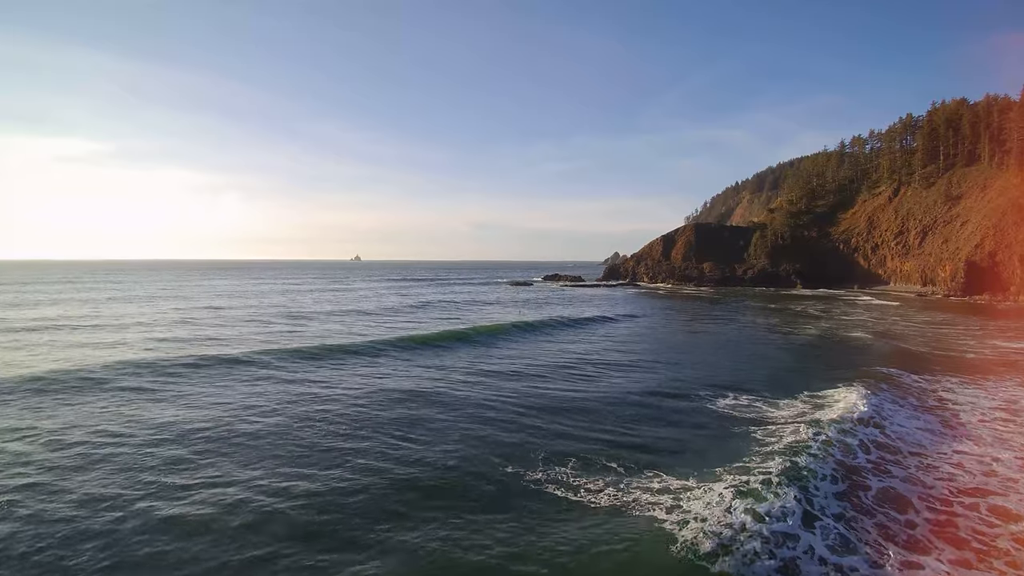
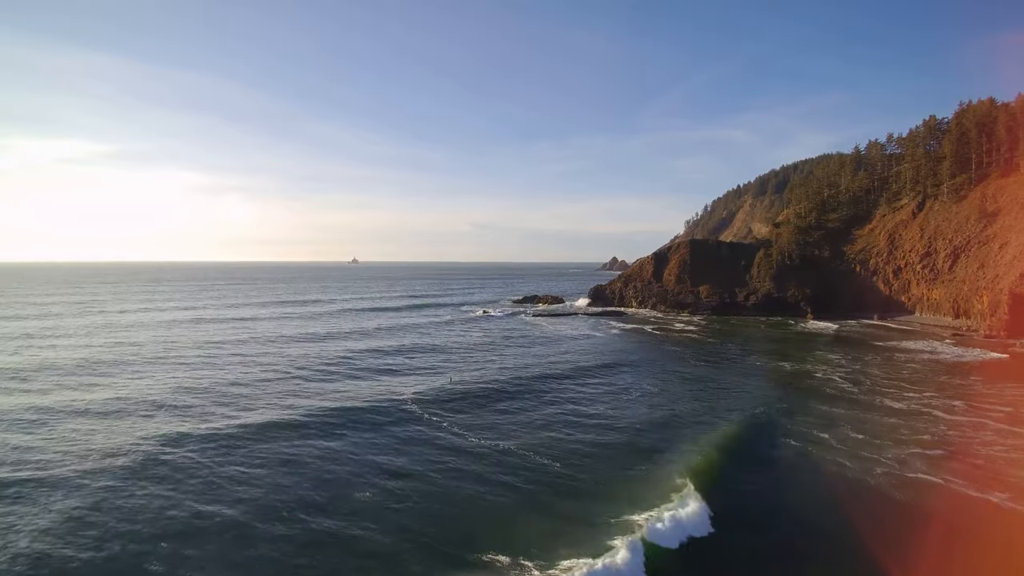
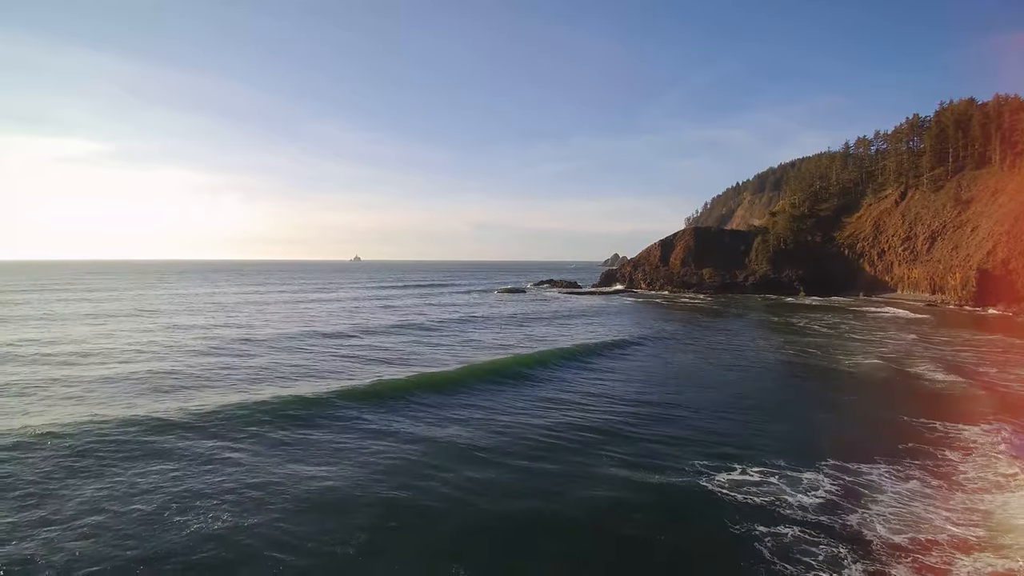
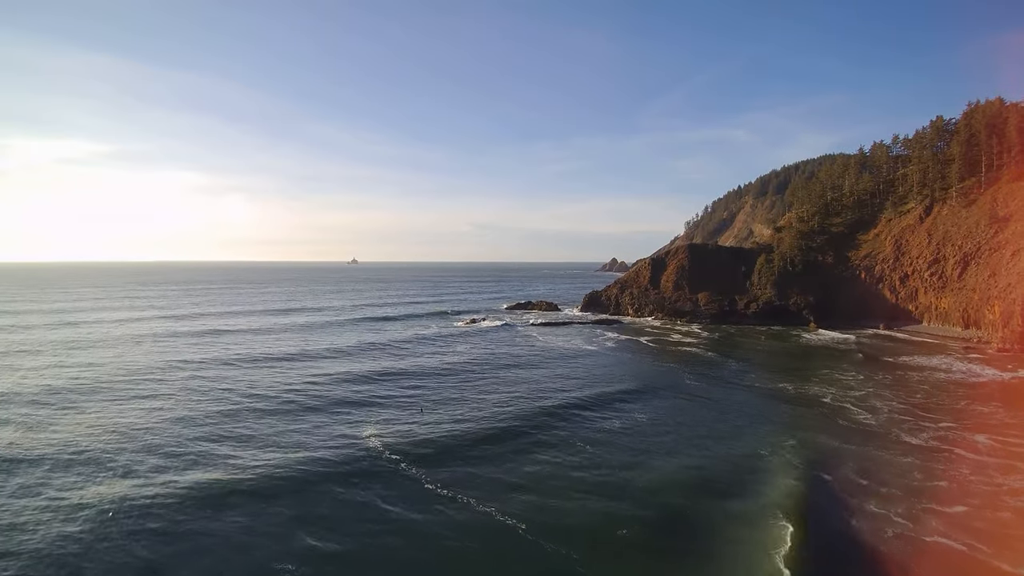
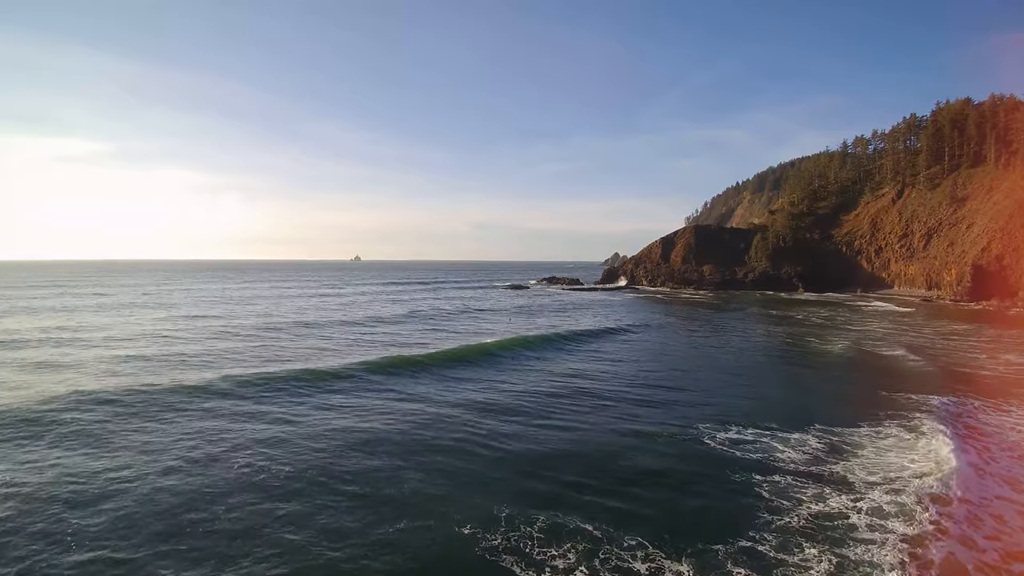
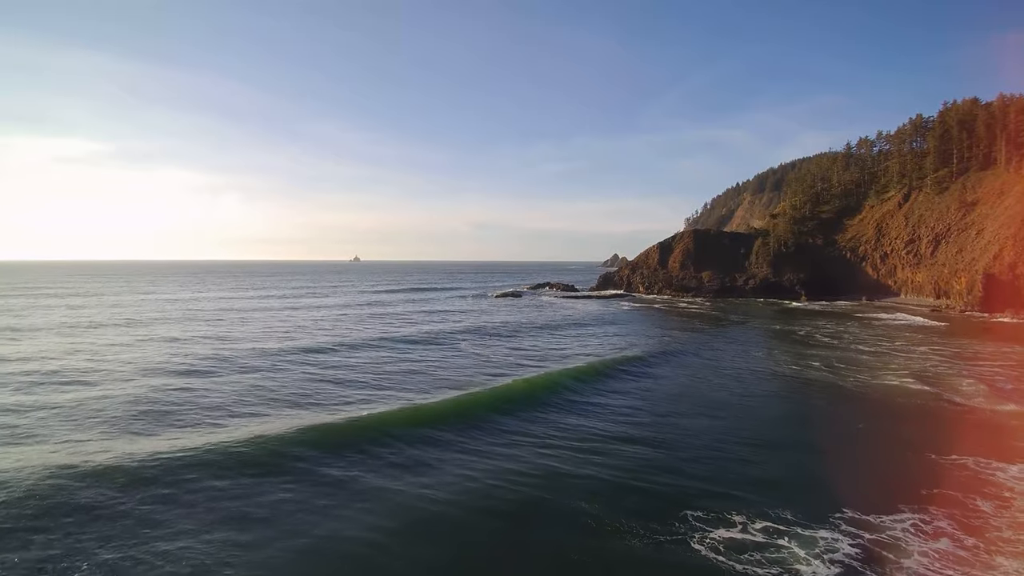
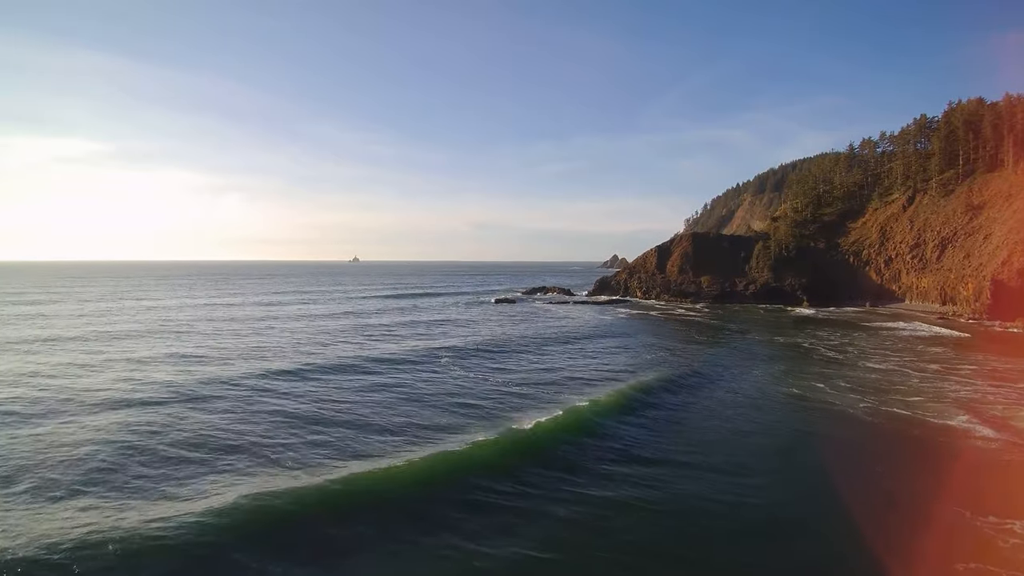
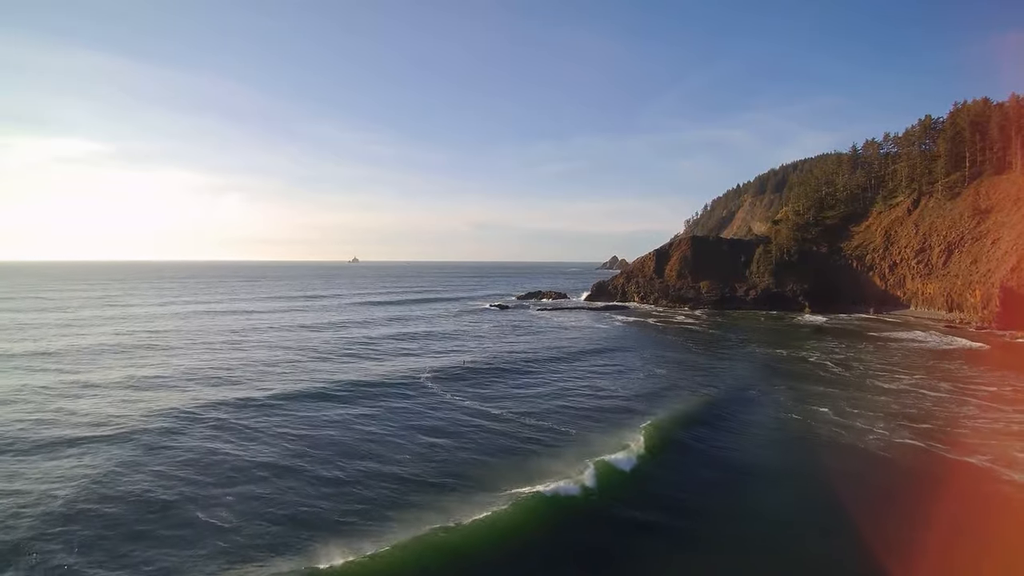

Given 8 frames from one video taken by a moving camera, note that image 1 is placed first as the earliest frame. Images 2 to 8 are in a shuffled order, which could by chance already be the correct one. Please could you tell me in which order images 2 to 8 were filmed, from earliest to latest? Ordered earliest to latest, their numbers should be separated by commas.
5, 3, 6, 7, 8, 2, 4
